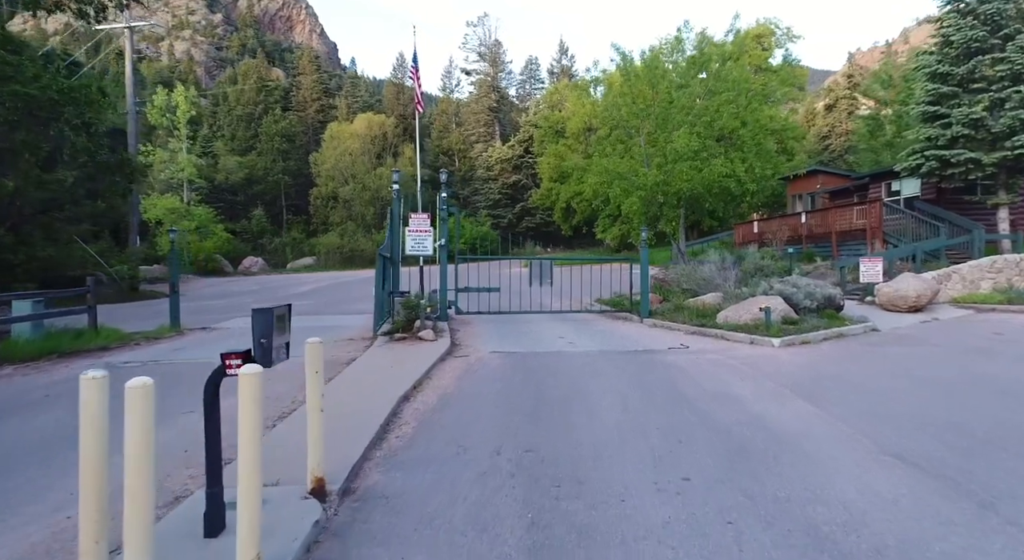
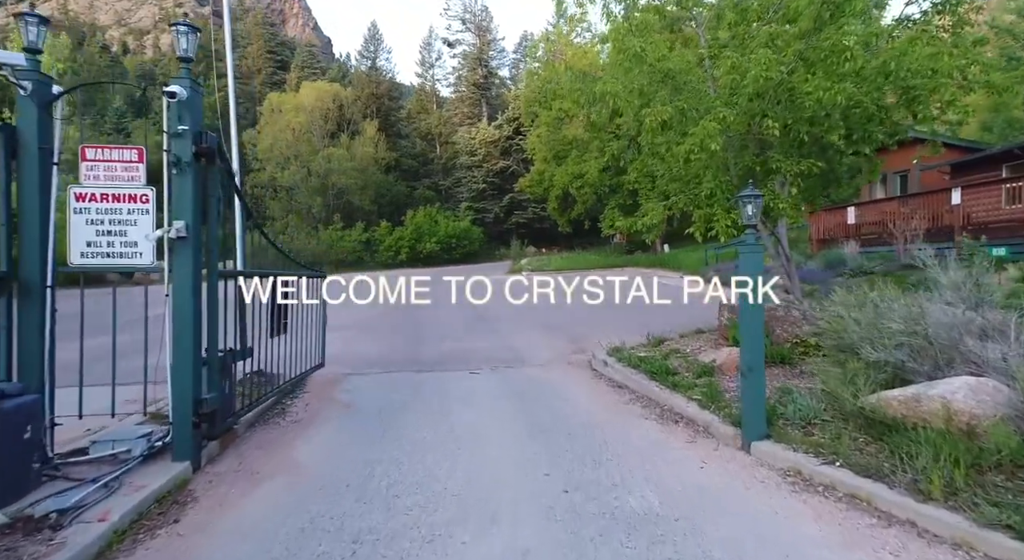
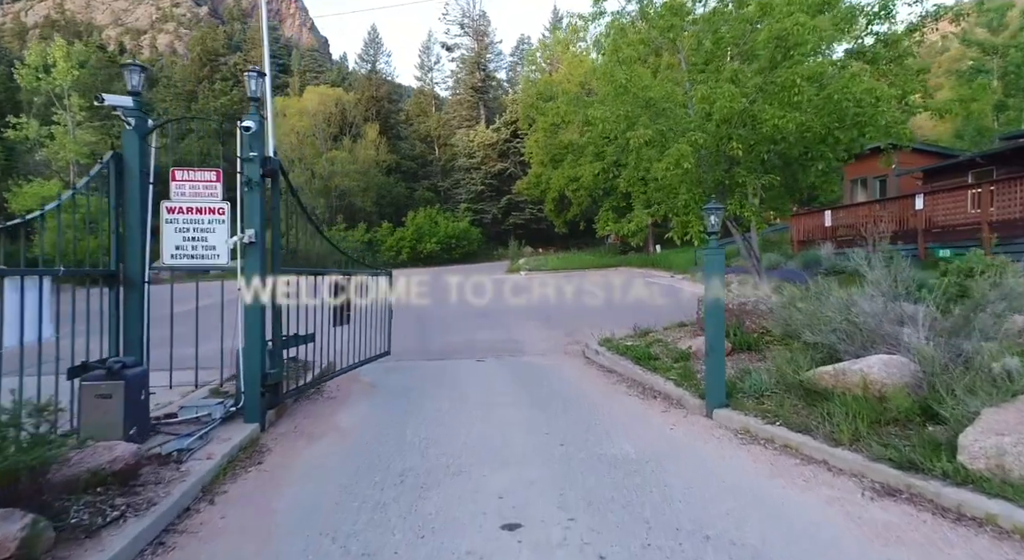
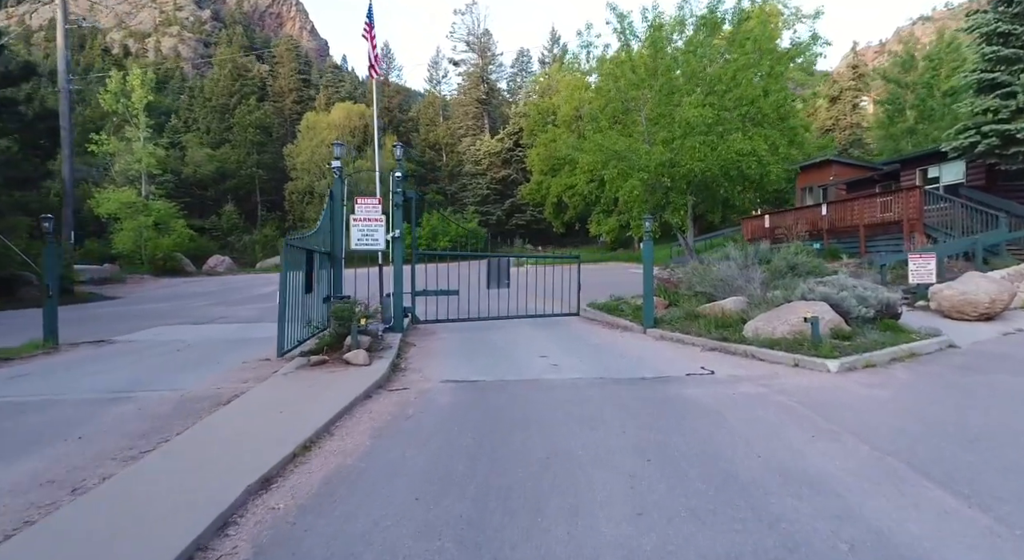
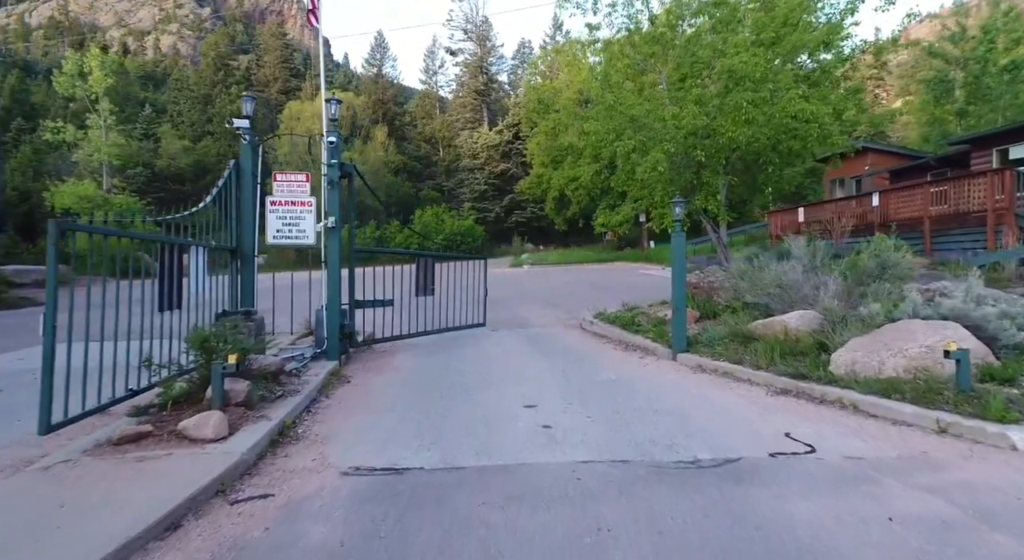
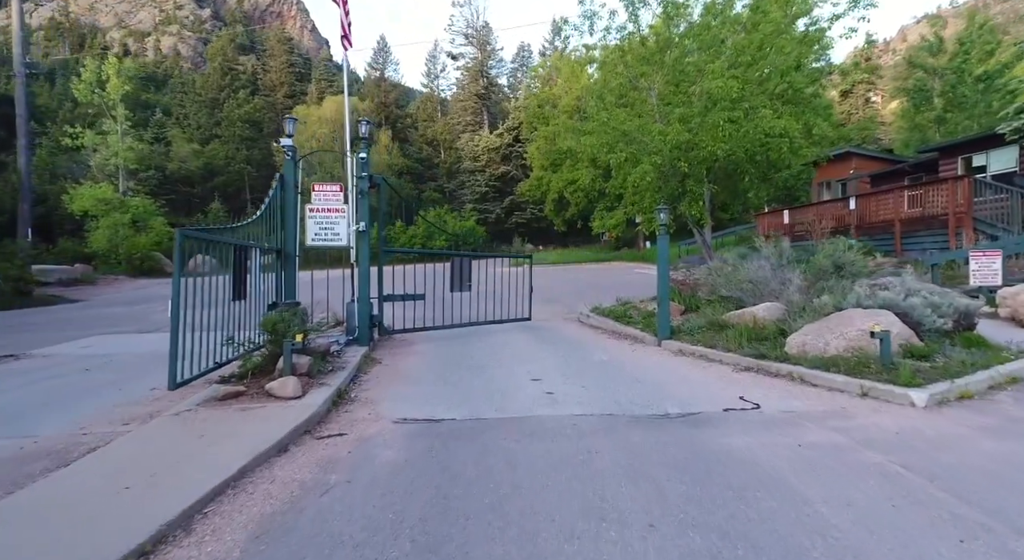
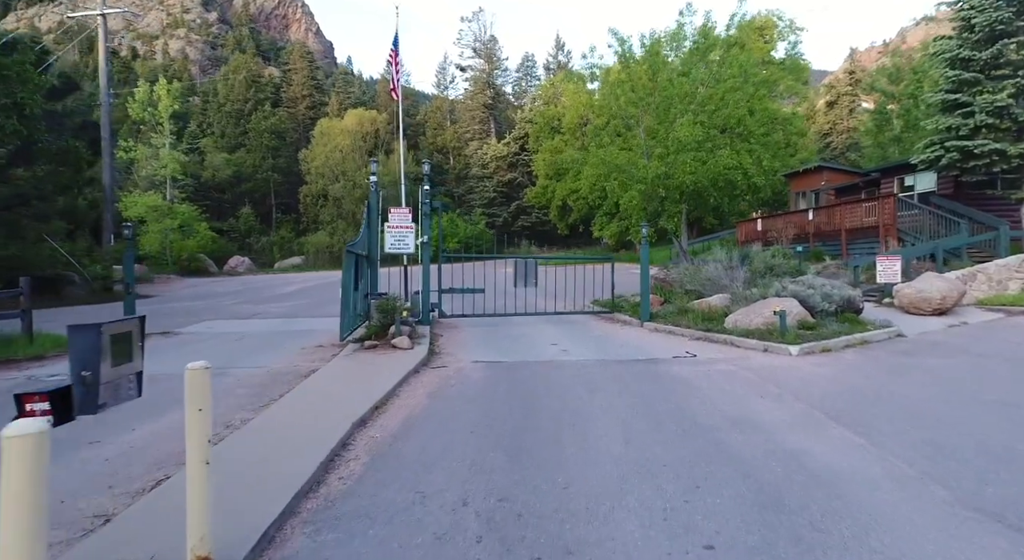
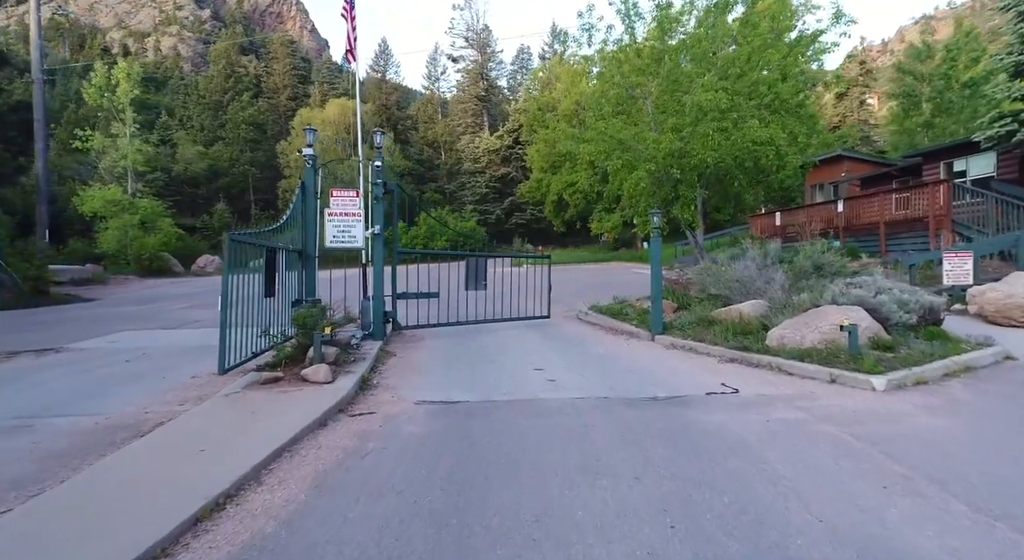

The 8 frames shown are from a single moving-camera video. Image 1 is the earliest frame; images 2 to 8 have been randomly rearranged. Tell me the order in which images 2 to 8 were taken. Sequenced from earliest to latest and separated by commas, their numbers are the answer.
7, 4, 8, 6, 5, 3, 2
